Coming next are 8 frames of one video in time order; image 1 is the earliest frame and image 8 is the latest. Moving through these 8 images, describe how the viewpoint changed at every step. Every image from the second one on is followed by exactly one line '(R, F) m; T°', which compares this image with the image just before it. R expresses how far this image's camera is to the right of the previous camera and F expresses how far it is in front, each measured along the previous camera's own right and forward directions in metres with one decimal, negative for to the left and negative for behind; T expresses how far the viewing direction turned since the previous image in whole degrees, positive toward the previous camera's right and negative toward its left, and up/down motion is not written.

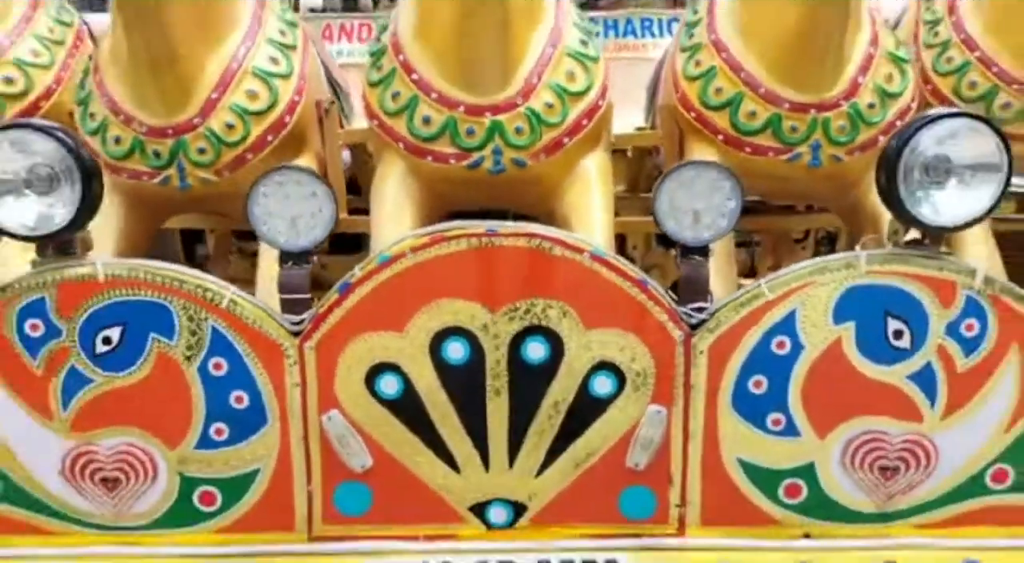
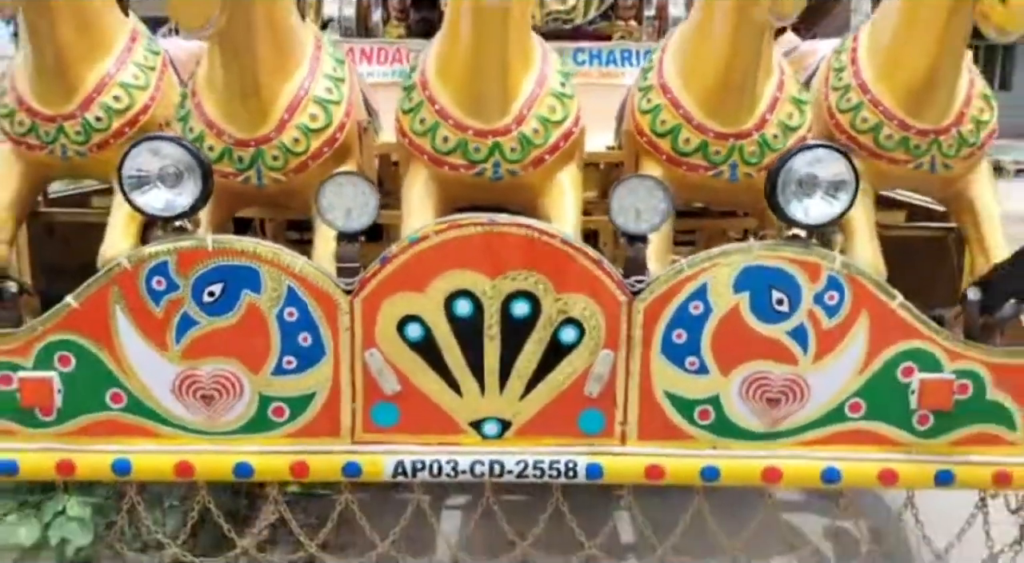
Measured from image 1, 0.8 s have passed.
(0.0, -0.6) m; 0°
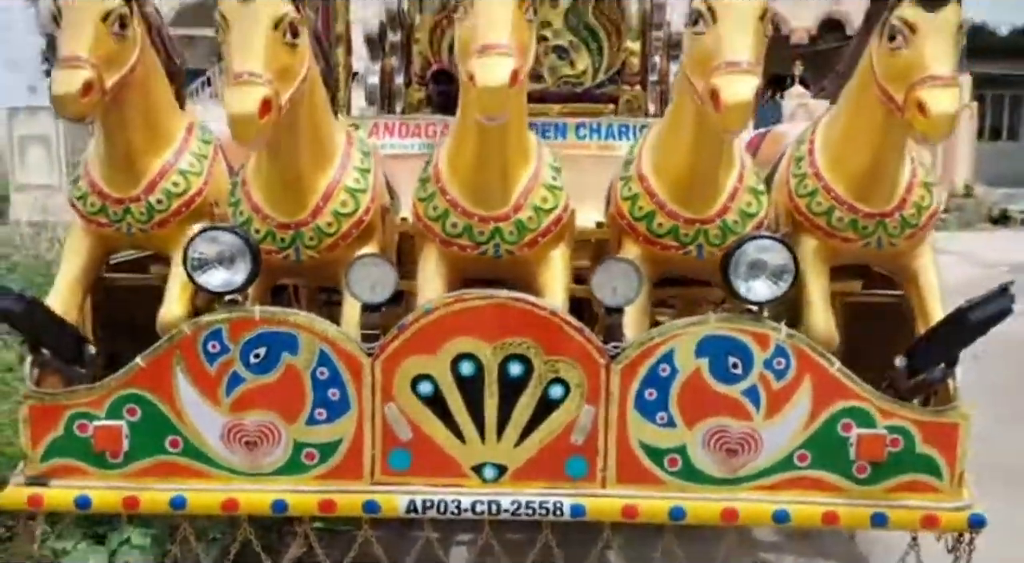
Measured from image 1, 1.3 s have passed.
(+0.1, -0.4) m; -1°
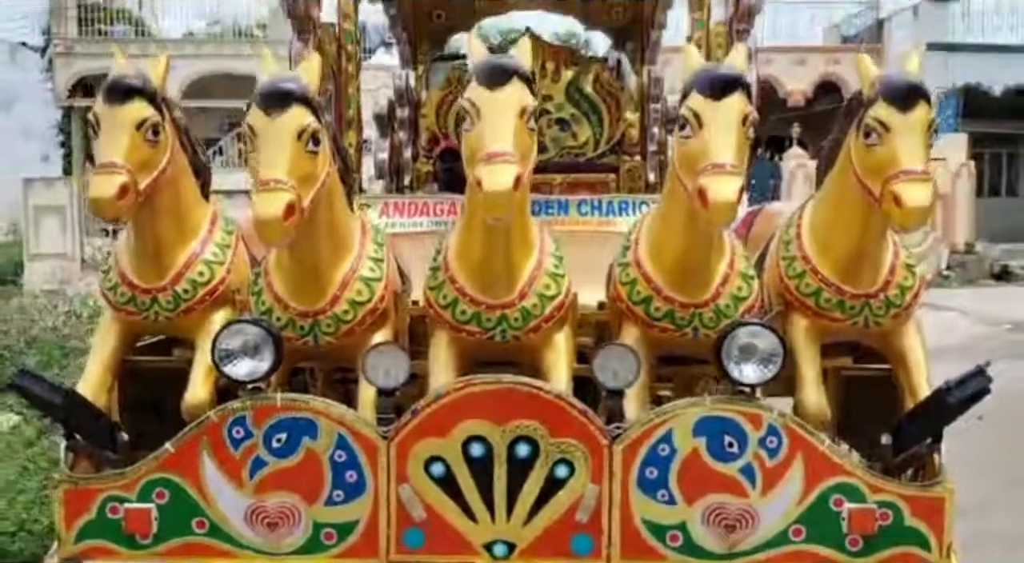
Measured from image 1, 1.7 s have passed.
(0.0, -0.2) m; 0°
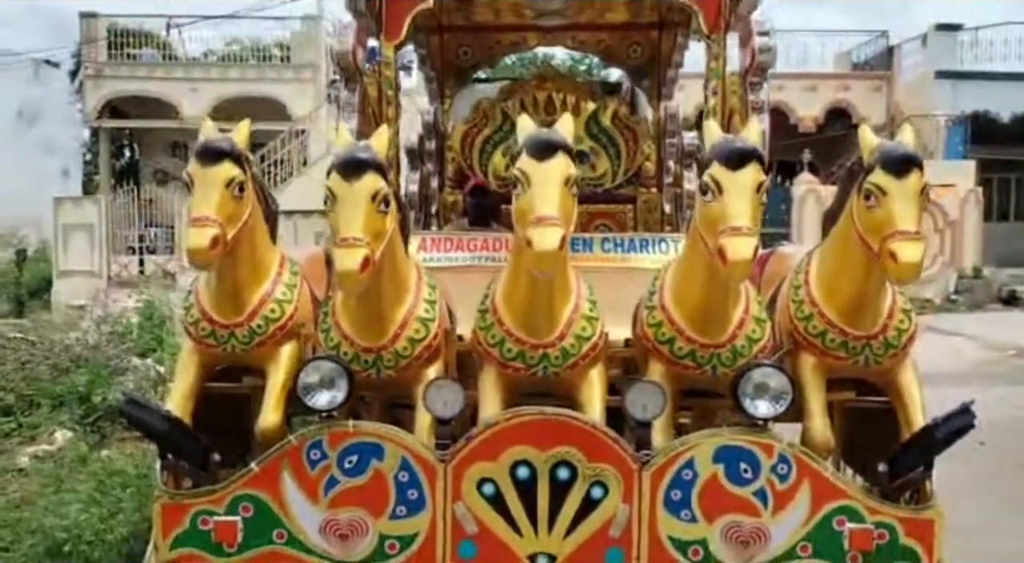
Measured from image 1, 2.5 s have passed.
(-0.1, -0.4) m; -1°
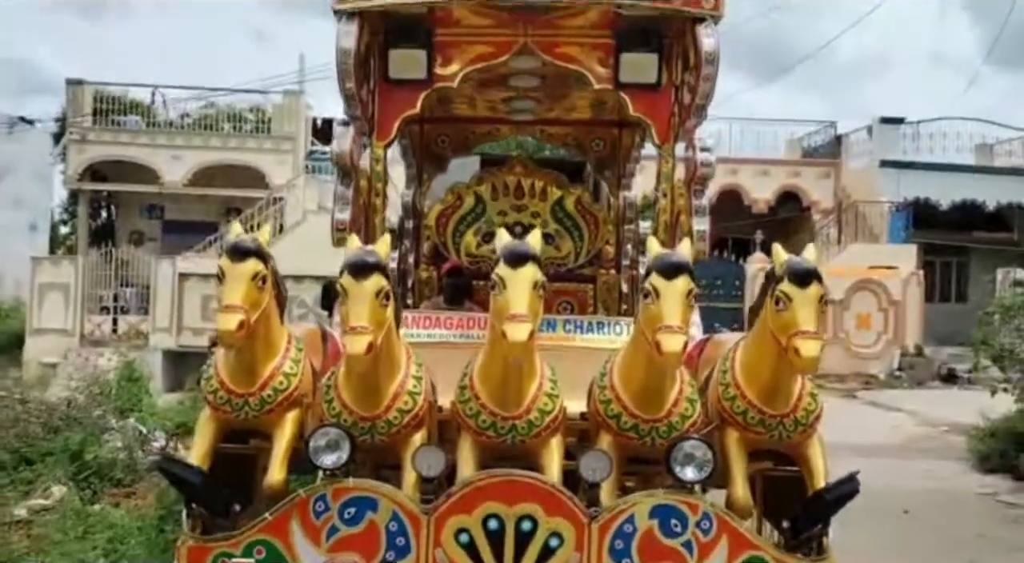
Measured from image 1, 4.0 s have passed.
(-0.1, -0.7) m; +2°
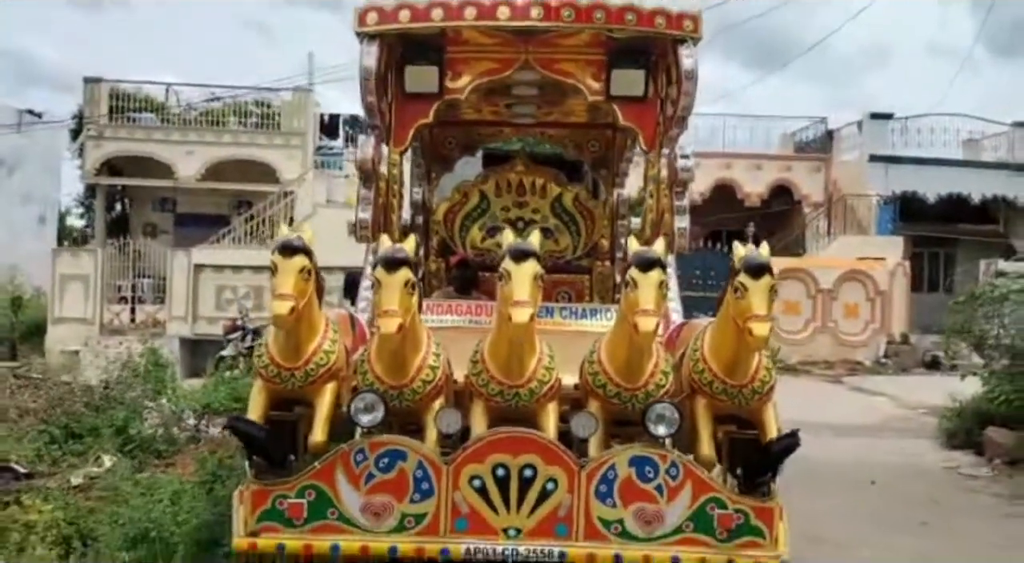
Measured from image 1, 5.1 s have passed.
(0.0, -0.8) m; 0°
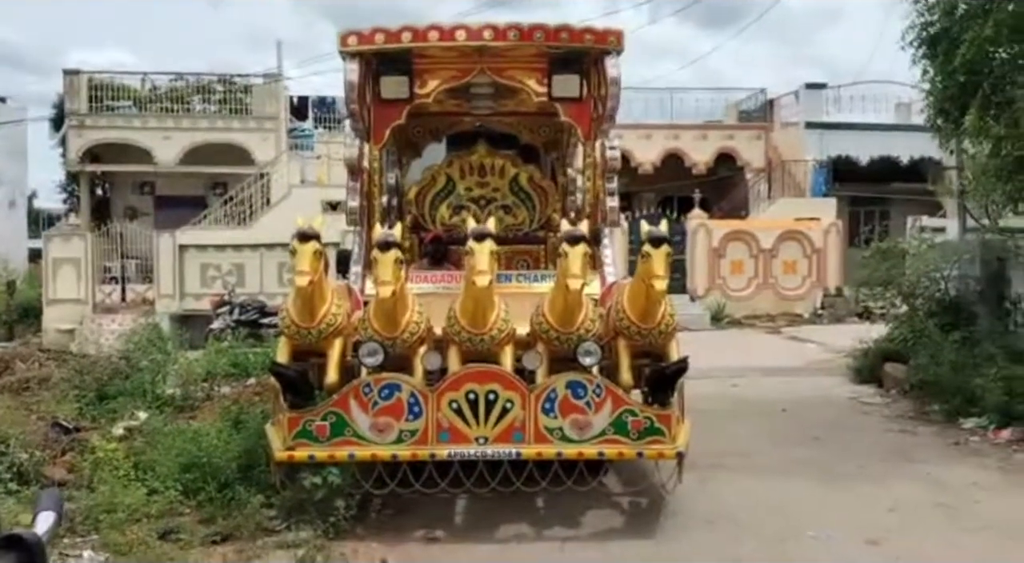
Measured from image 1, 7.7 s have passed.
(0.0, -1.6) m; +2°
